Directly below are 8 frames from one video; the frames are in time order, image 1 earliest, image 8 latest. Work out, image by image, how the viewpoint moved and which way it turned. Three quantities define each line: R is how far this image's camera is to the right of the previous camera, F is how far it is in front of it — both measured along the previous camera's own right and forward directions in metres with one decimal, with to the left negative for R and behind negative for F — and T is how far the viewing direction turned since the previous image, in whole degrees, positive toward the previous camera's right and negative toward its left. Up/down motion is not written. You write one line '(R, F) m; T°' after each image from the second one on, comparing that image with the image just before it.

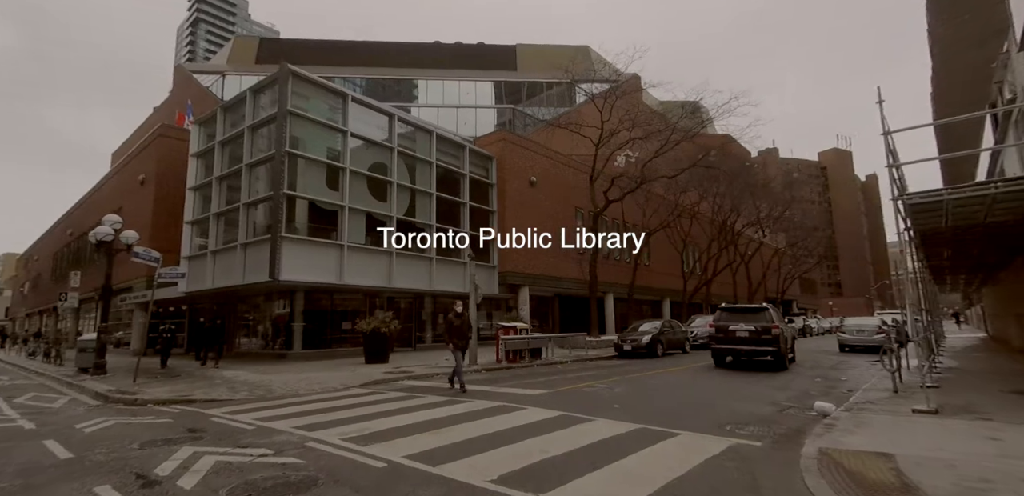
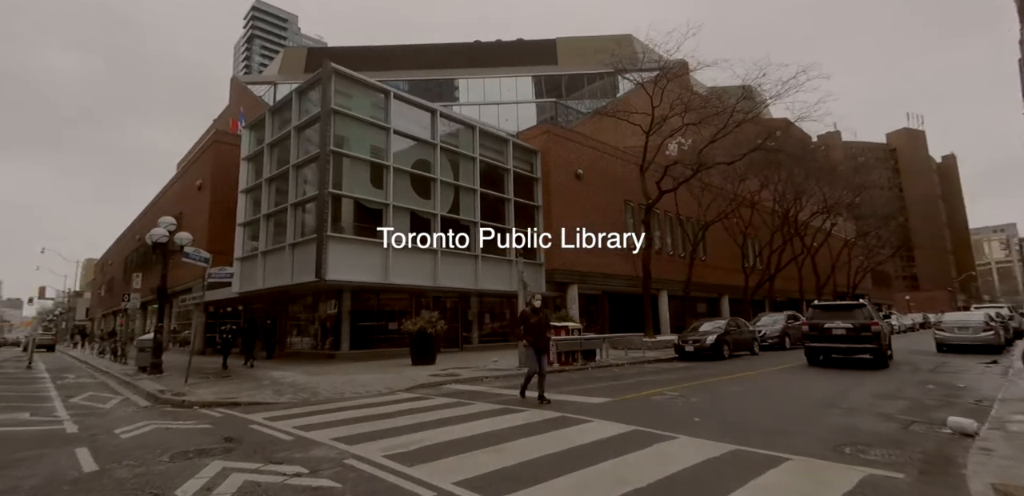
(-0.2, +0.9) m; -5°
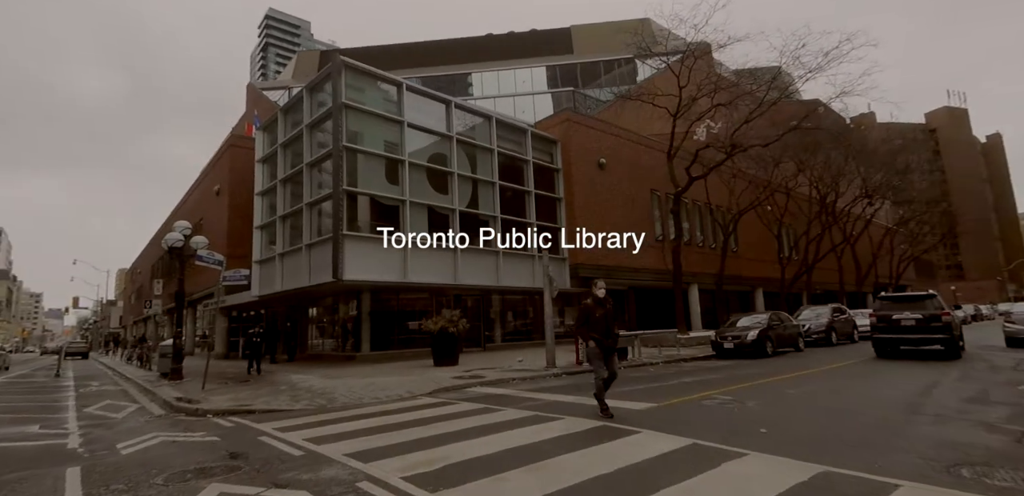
(-0.1, +0.8) m; -2°
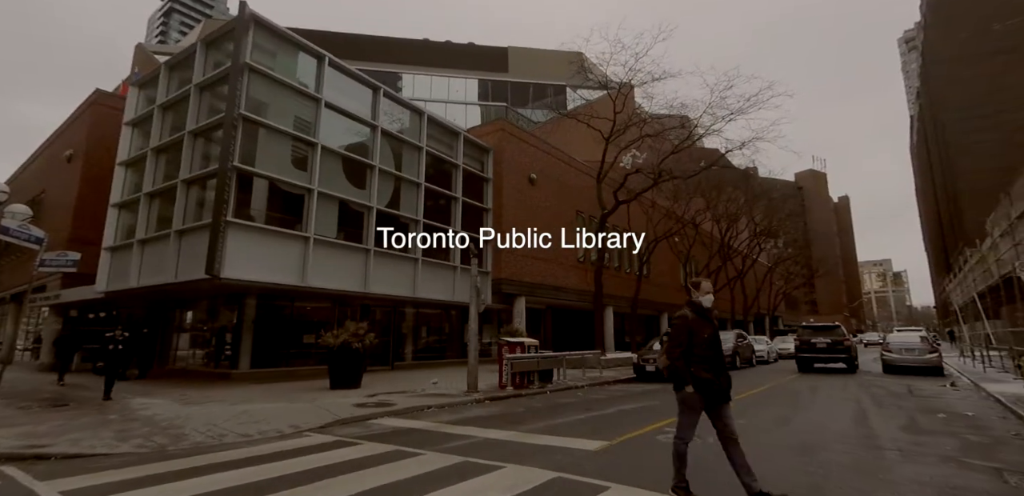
(-0.3, +1.9) m; +10°
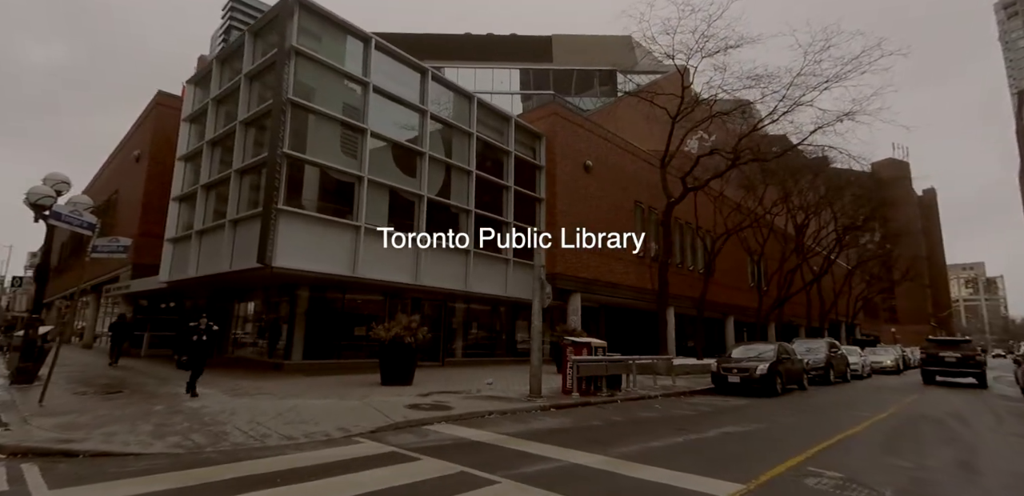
(-0.5, +1.2) m; -5°
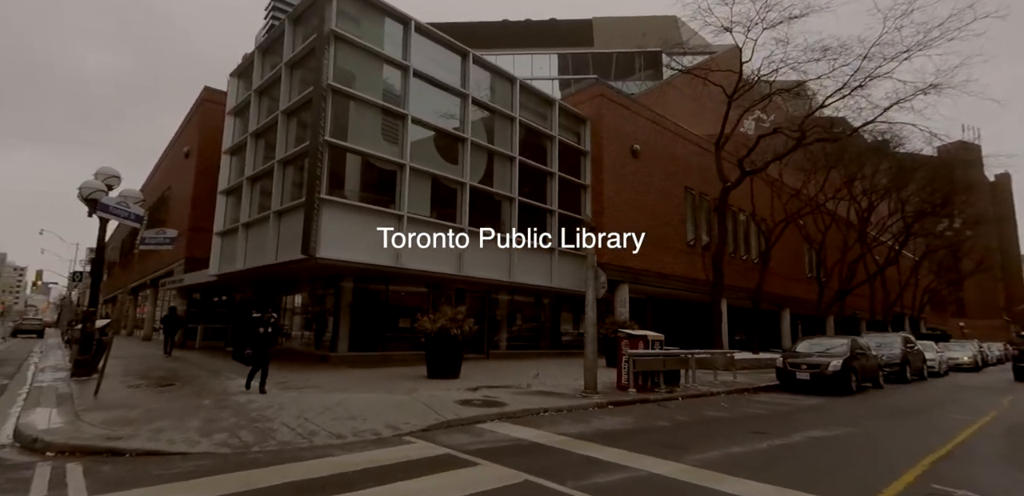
(-0.3, +0.6) m; -4°
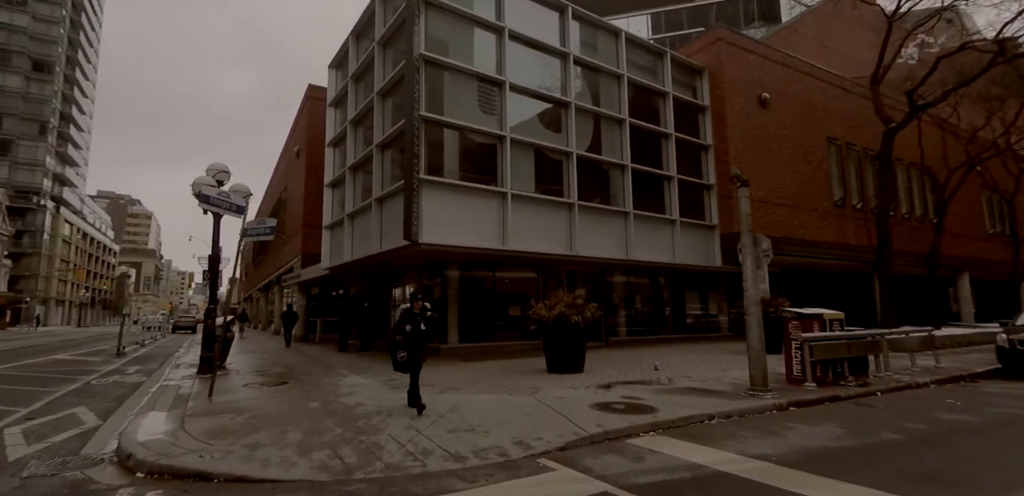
(-0.6, +1.7) m; -11°
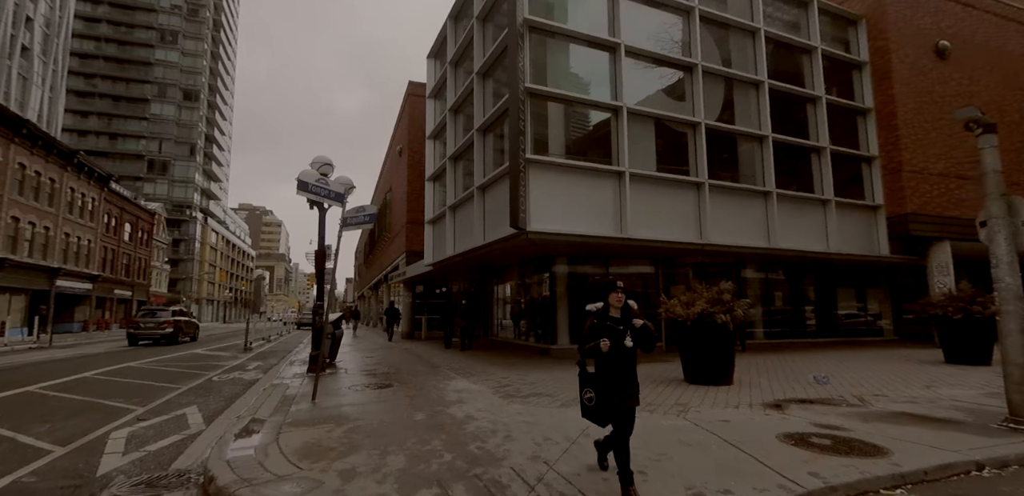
(-0.6, +1.5) m; -11°
